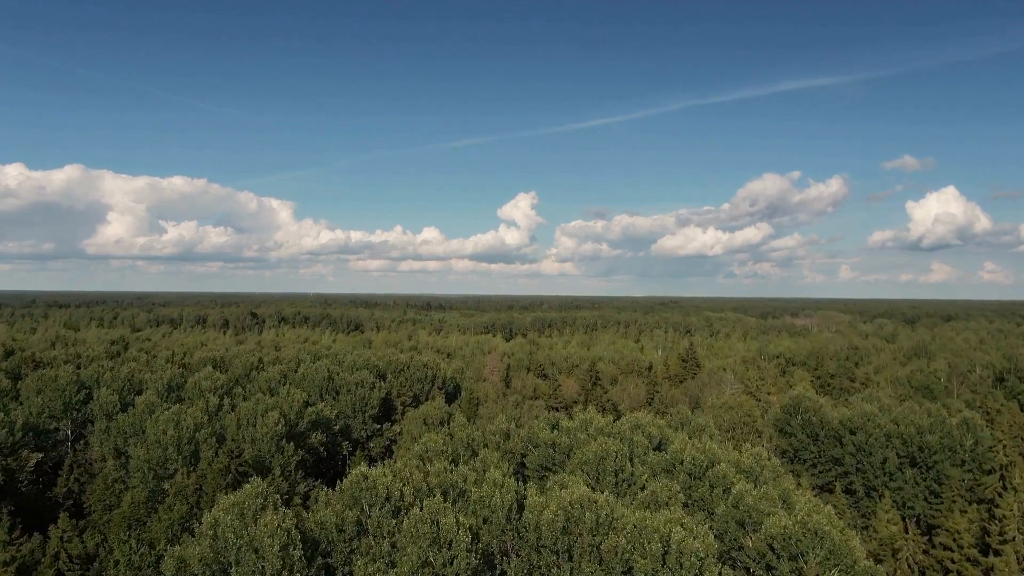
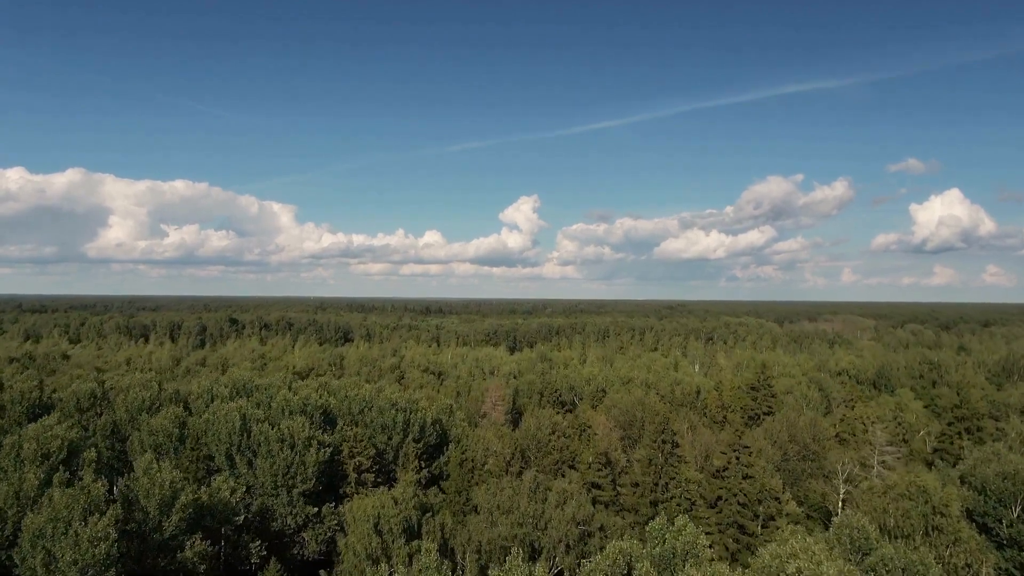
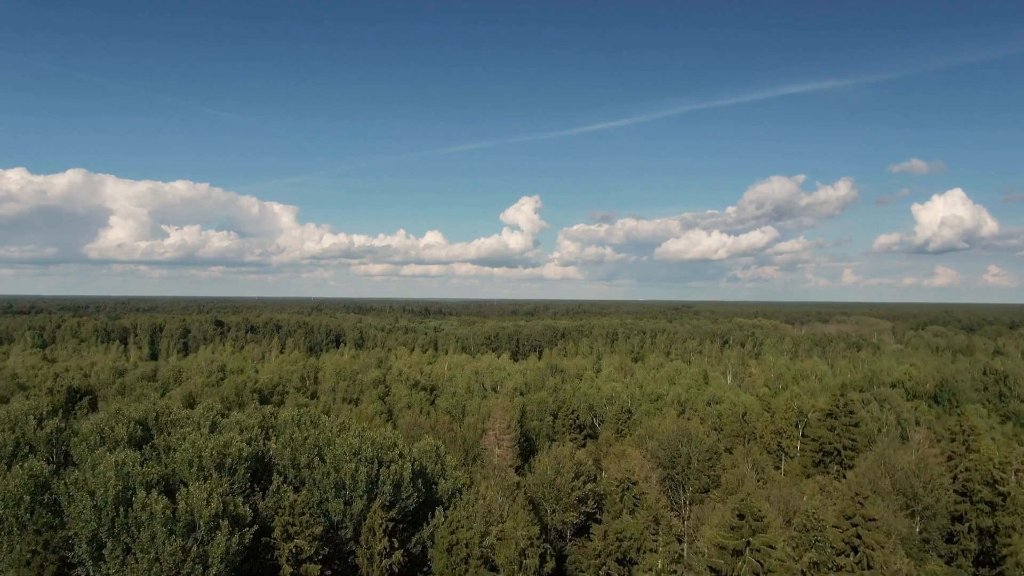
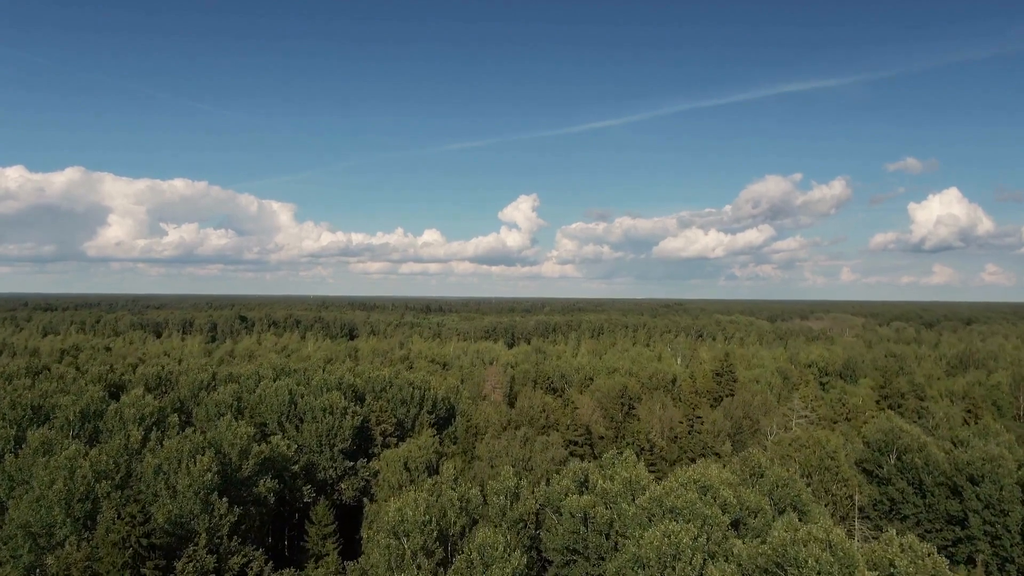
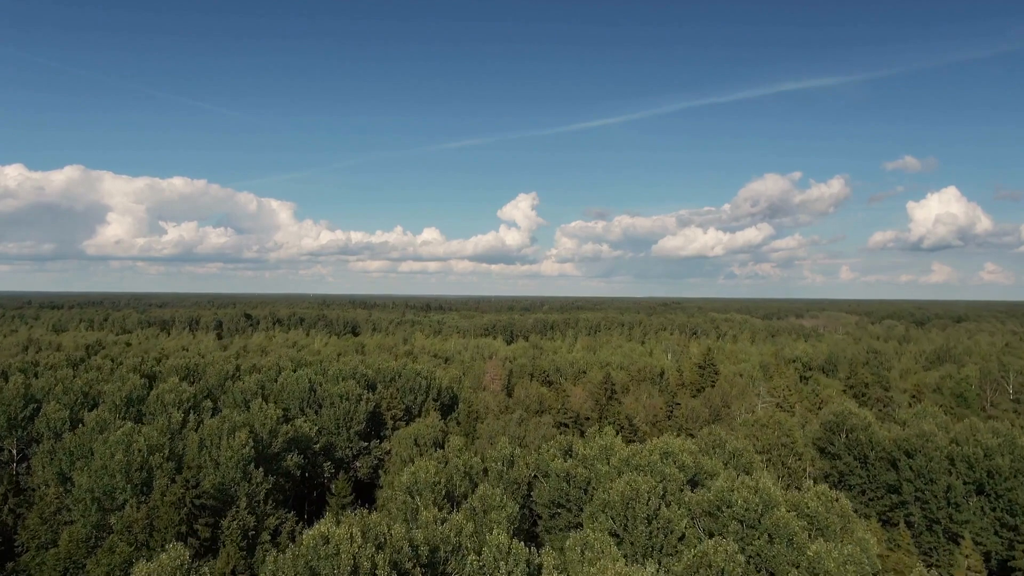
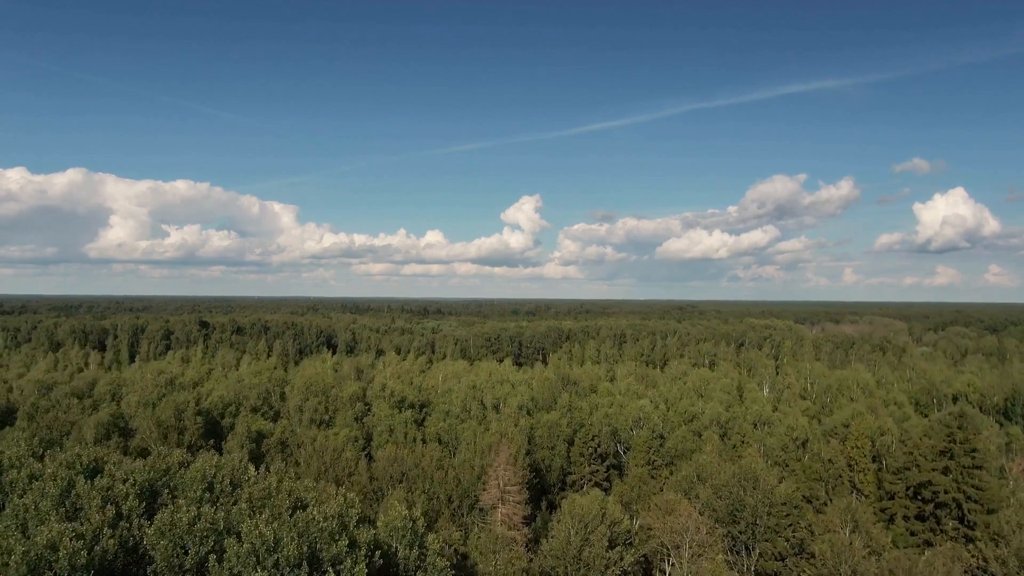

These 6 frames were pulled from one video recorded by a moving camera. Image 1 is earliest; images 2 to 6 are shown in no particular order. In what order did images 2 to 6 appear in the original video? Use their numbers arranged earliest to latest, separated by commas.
5, 4, 2, 3, 6
